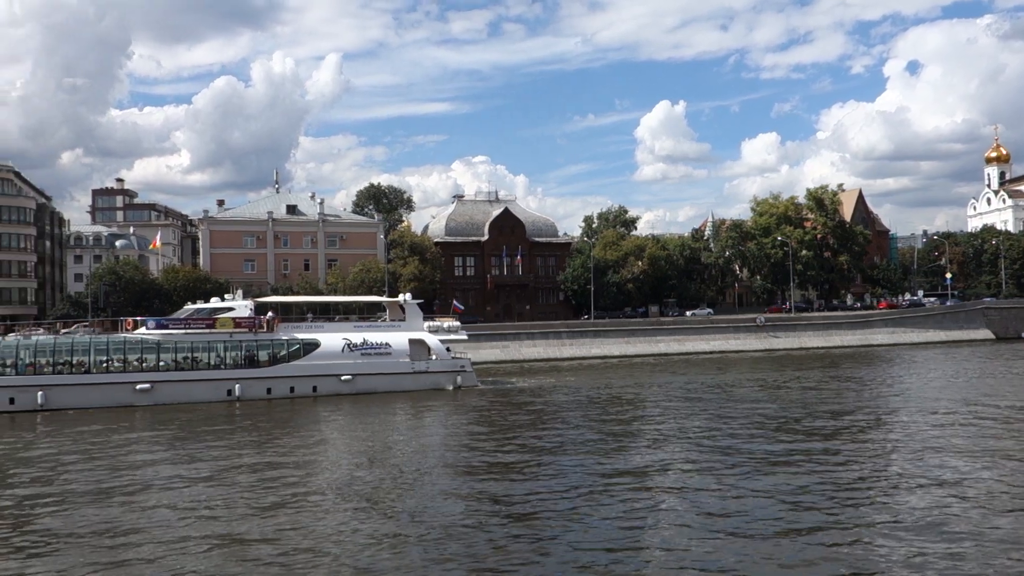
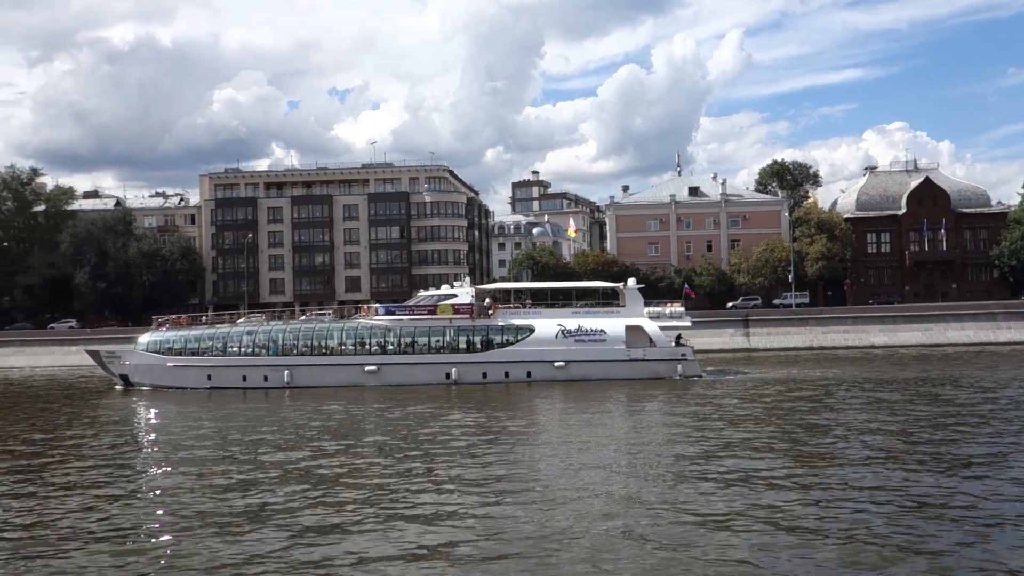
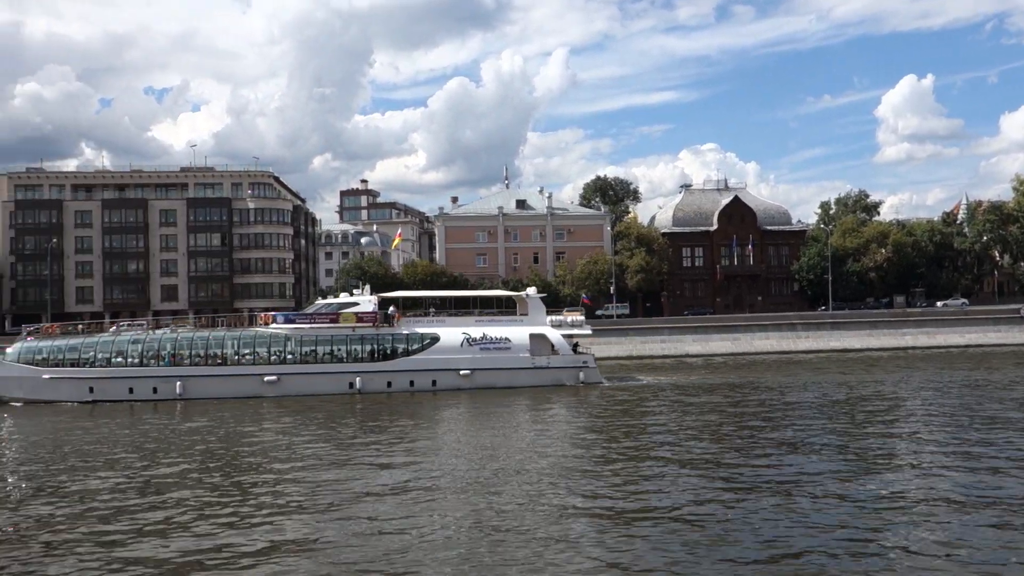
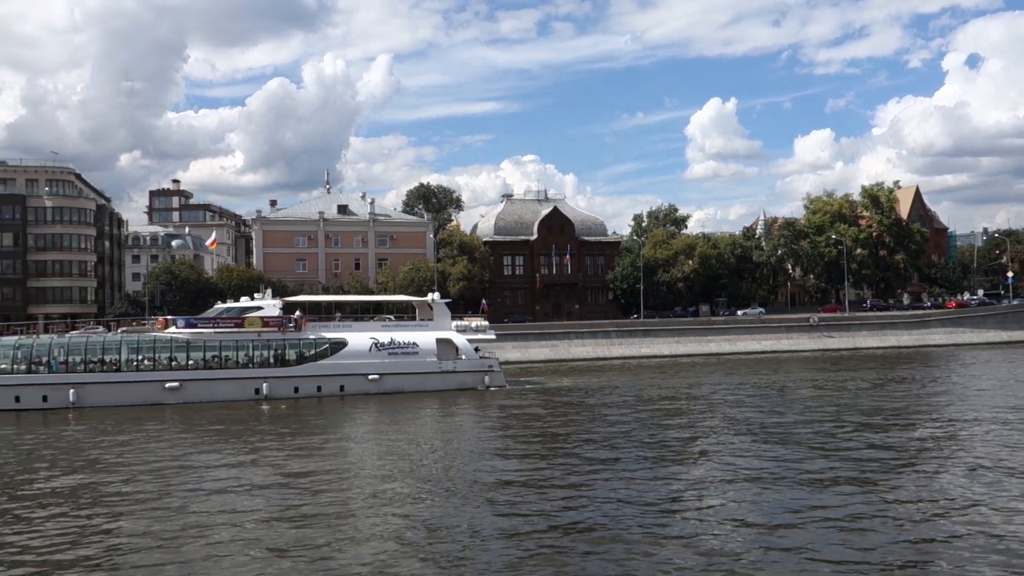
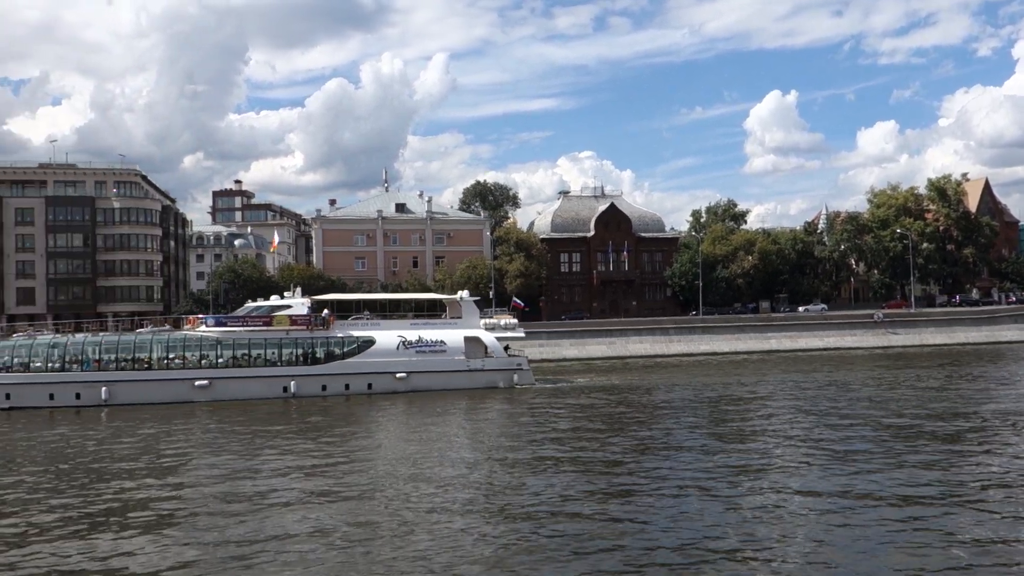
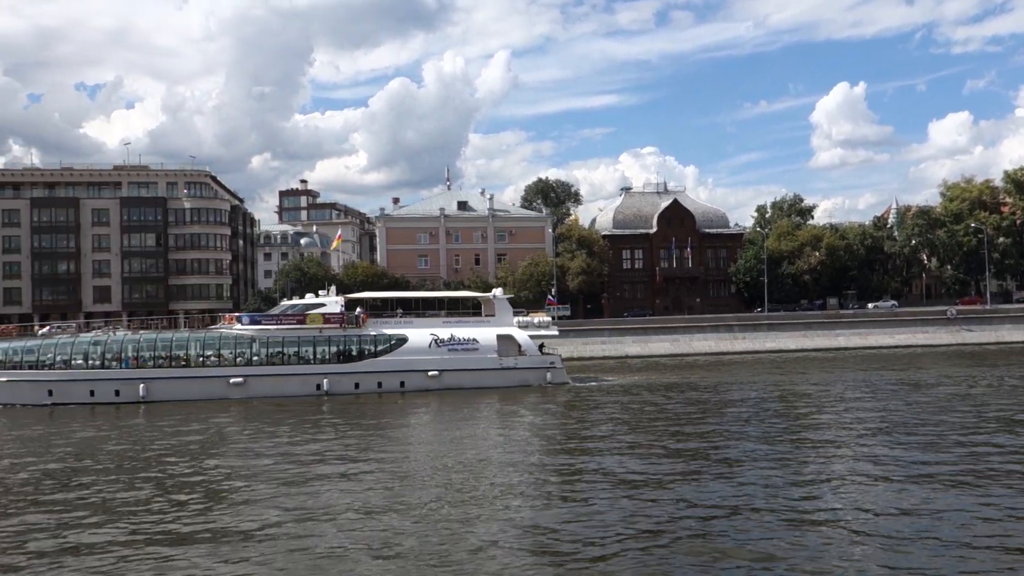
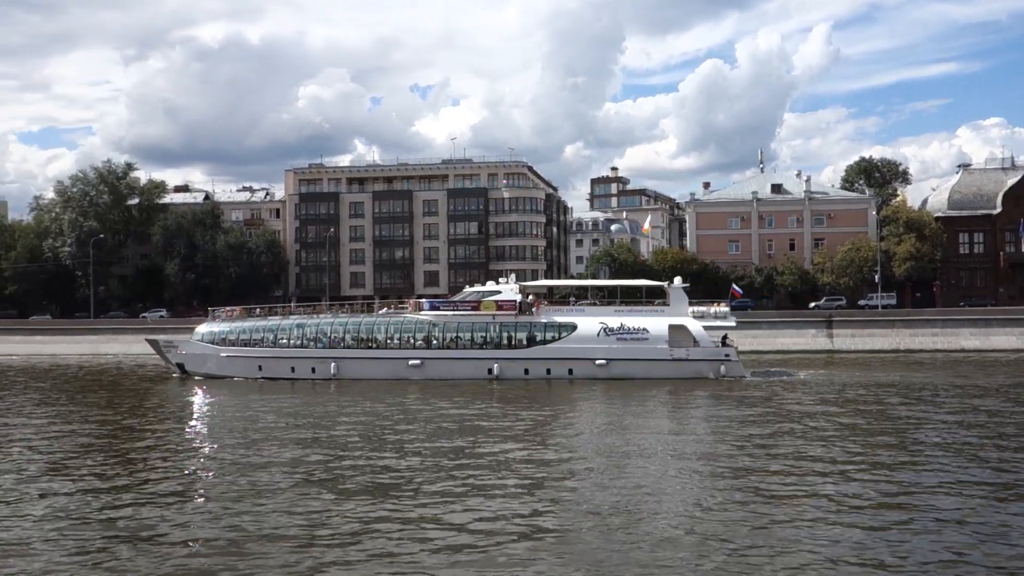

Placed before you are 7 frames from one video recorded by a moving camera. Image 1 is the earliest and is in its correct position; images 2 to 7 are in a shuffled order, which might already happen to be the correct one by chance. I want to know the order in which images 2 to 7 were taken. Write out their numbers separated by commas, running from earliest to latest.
4, 5, 6, 3, 2, 7
